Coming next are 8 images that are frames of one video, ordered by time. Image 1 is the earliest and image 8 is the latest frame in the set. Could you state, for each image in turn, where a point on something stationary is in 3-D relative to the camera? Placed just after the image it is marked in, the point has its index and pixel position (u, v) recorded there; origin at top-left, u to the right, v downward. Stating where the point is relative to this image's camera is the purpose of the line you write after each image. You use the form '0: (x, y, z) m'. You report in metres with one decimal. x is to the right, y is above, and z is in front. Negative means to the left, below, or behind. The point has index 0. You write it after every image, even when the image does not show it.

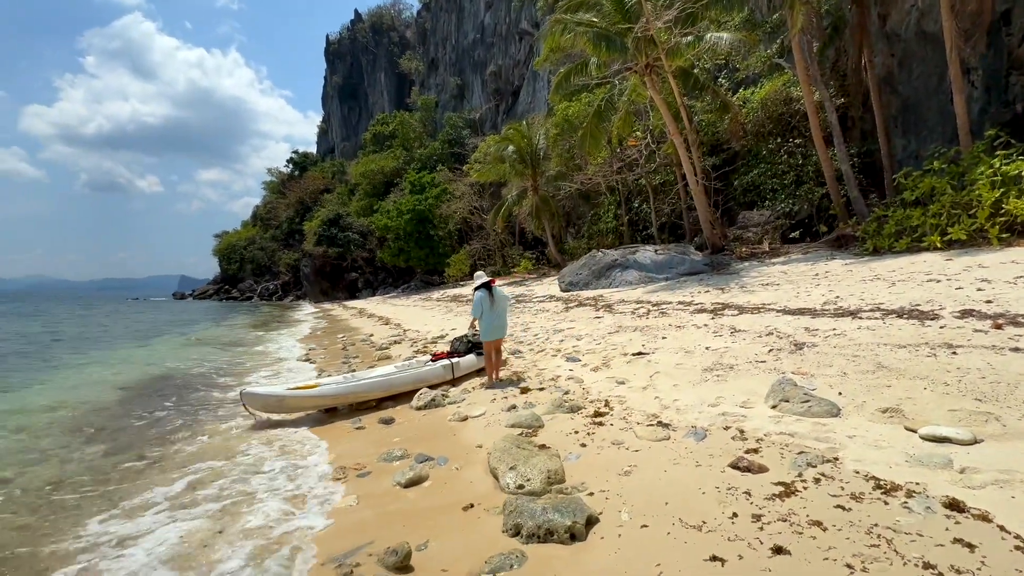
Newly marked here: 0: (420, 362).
0: (-1.4, -1.1, +6.8) m
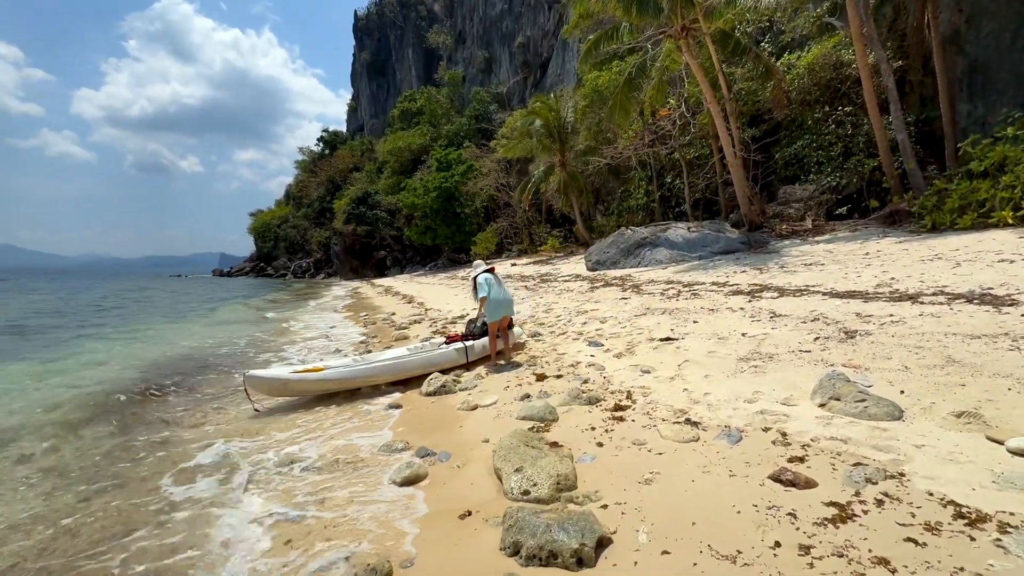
0: (-1.2, -0.8, +6.5) m
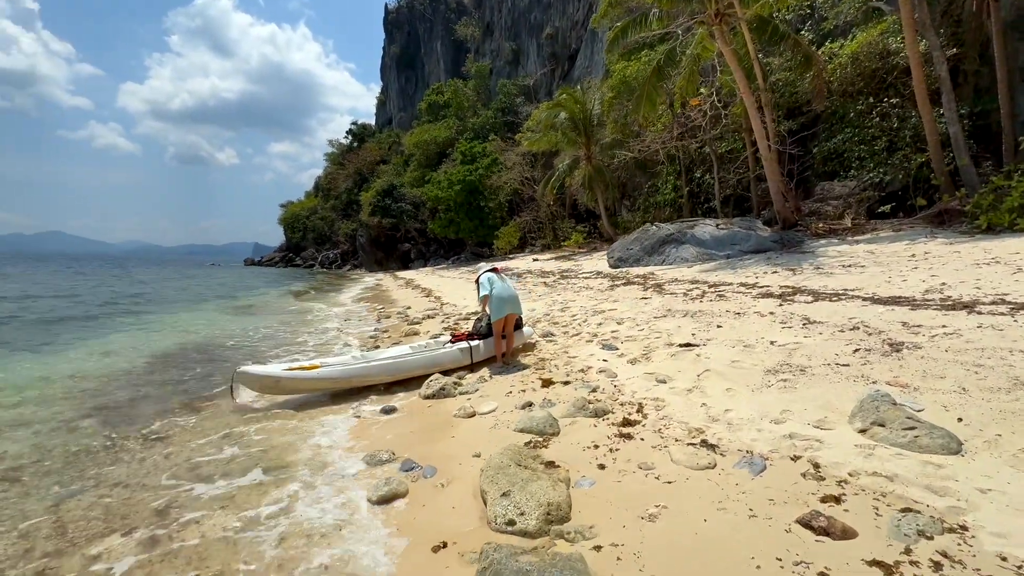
0: (-1.0, -0.7, +6.2) m
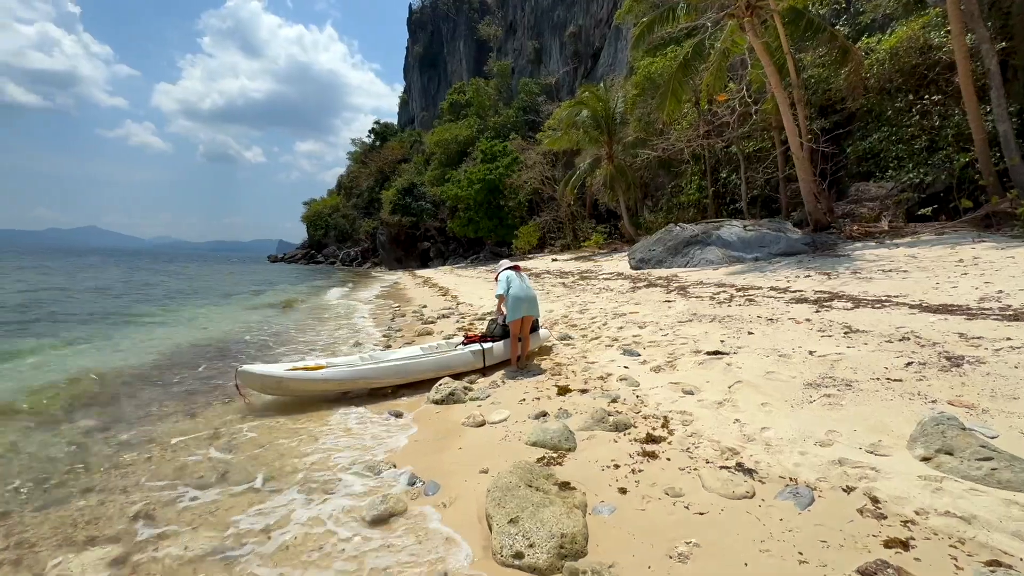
0: (-0.8, -0.7, +6.0) m
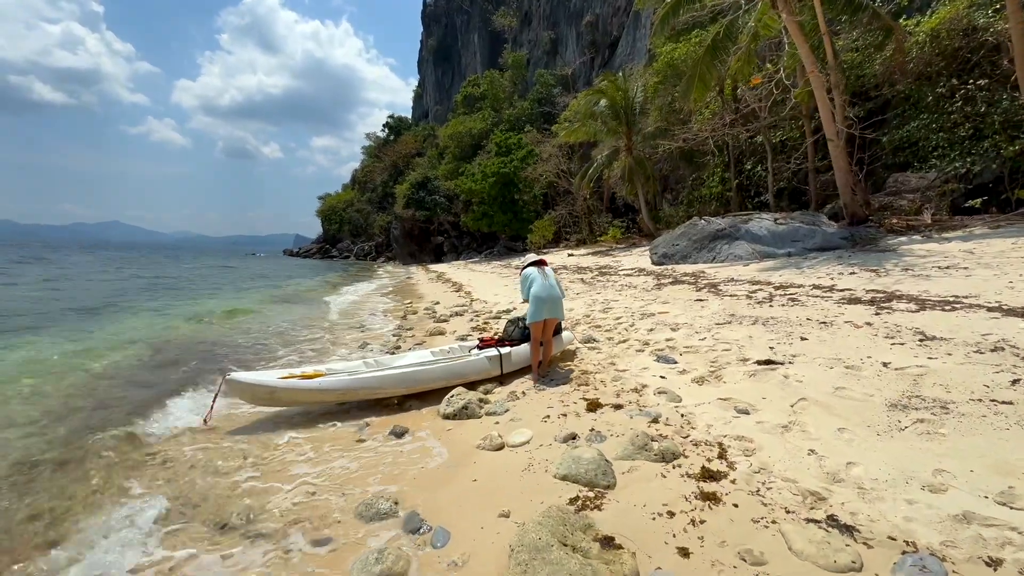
0: (-0.6, -0.7, +5.4) m
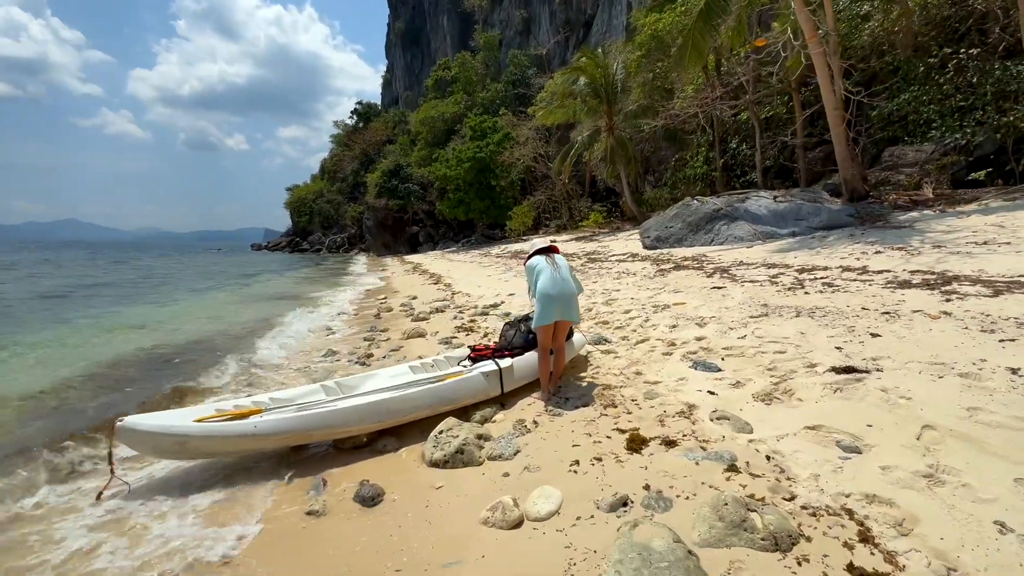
0: (-0.6, -0.7, +4.3) m
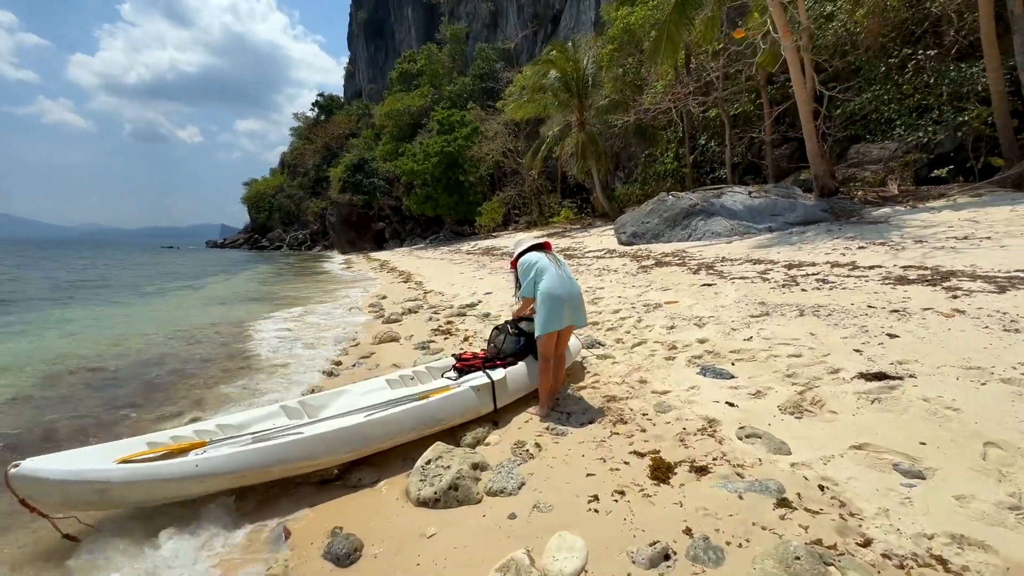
0: (-0.7, -0.7, +3.8) m
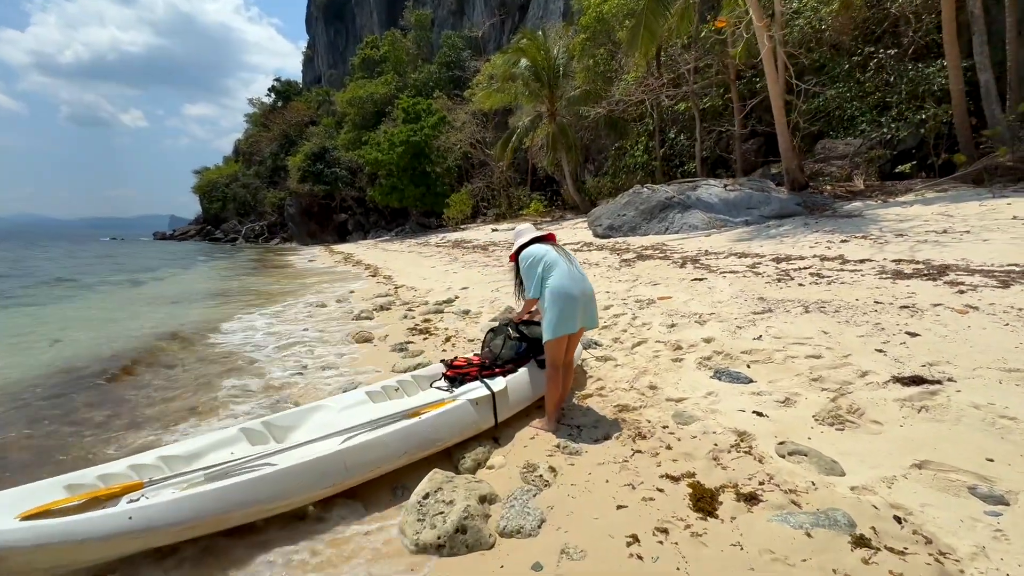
0: (-0.7, -0.6, +3.3) m
